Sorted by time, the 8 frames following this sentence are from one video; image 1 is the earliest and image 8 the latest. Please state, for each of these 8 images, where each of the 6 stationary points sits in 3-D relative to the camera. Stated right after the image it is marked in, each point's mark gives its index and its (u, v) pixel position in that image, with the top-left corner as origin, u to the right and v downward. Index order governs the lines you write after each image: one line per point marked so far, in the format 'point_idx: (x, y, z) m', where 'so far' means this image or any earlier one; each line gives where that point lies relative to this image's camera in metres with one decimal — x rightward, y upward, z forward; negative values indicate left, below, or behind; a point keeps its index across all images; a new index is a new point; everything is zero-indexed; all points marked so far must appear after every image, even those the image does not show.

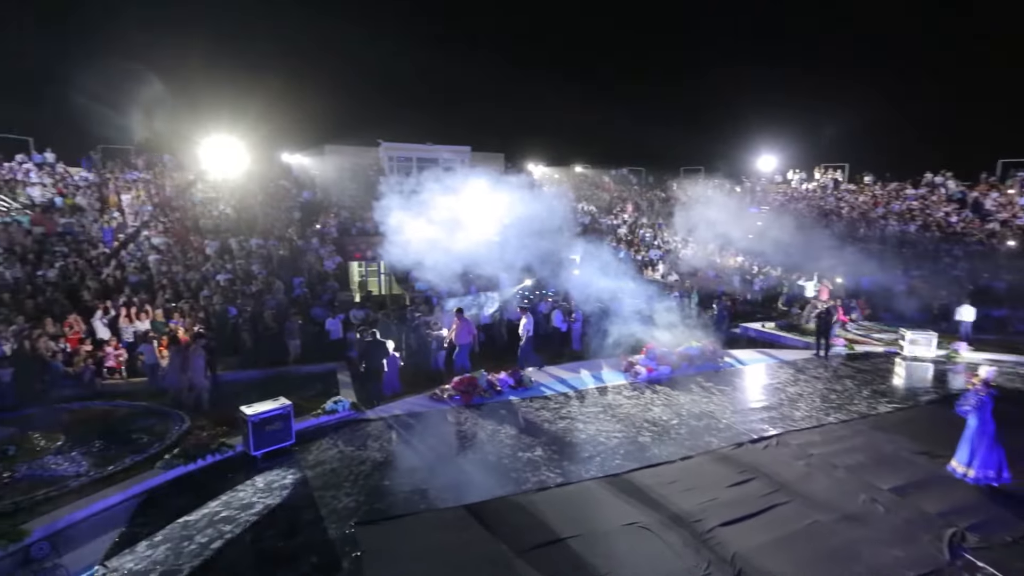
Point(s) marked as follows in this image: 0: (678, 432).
0: (+2.9, -2.5, +9.0) m
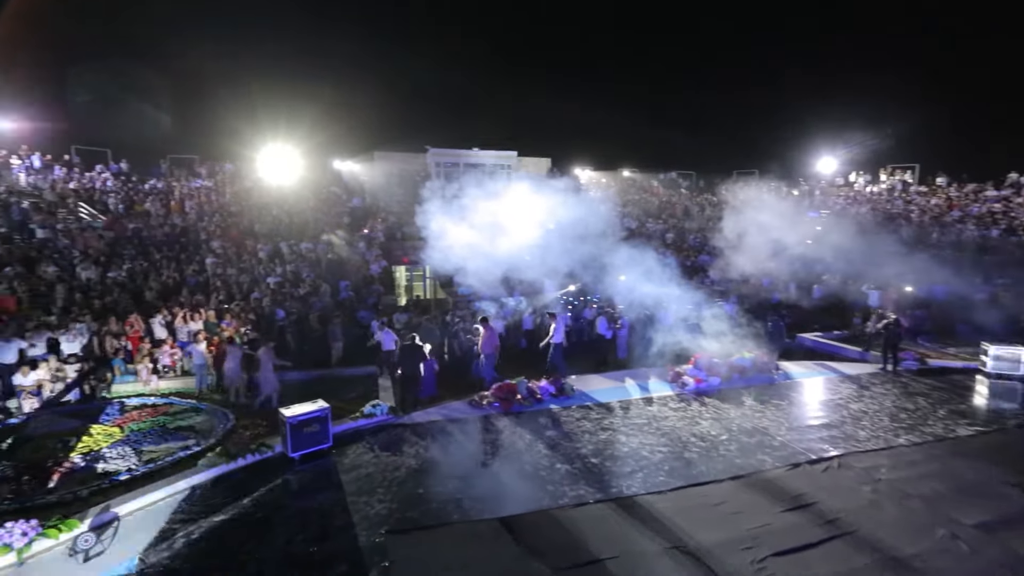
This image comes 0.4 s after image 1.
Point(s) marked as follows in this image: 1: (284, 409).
0: (+3.5, -2.6, +8.5) m
1: (-3.7, -2.0, +8.4) m
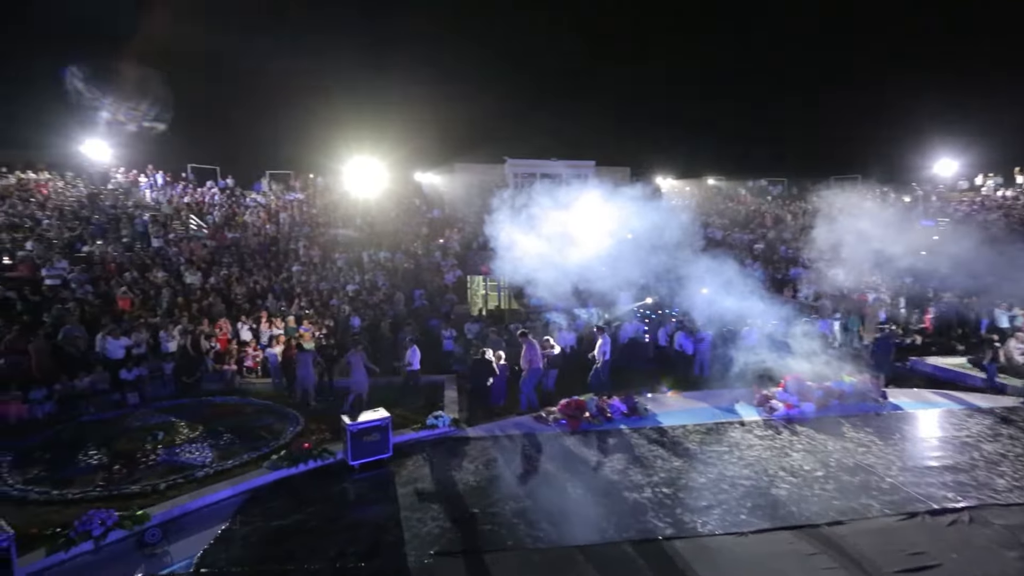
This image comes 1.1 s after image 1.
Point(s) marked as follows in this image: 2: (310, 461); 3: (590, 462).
0: (+4.5, -2.8, +7.4) m
1: (-2.7, -2.1, +8.4) m
2: (-3.2, -2.7, +8.1) m
3: (+1.3, -2.8, +8.5) m
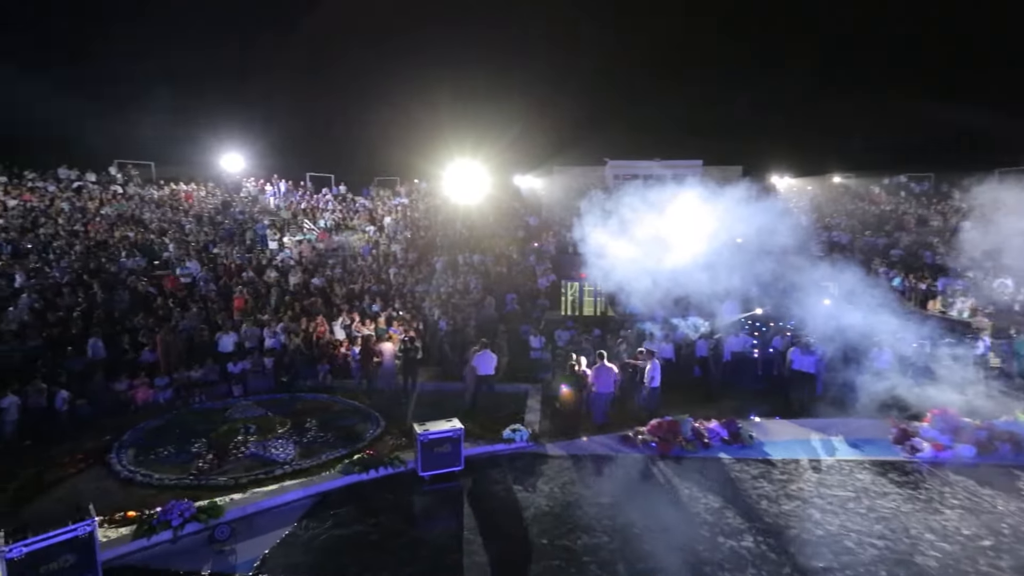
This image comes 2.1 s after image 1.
0: (+5.3, -3.0, +5.8) m
1: (-1.5, -2.1, +8.1) m
2: (-2.0, -2.8, +8.0) m
3: (+2.4, -3.0, +7.5) m
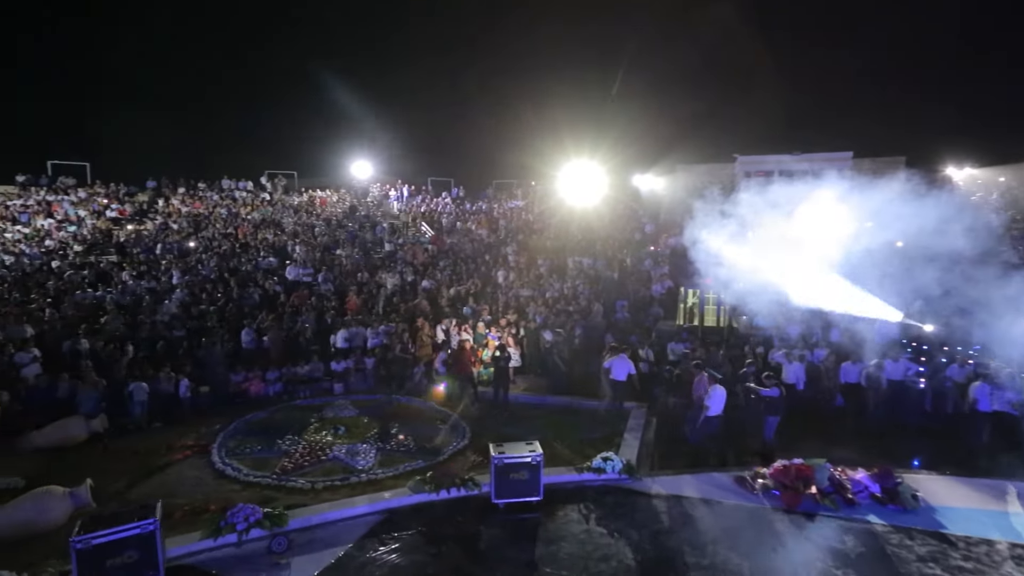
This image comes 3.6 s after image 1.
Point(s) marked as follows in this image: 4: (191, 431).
0: (+5.8, -3.2, +3.6) m
1: (-0.2, -2.2, +7.3) m
2: (-0.8, -2.8, +7.3) m
3: (+3.3, -3.1, +5.8) m
4: (-6.4, -2.9, +10.4) m
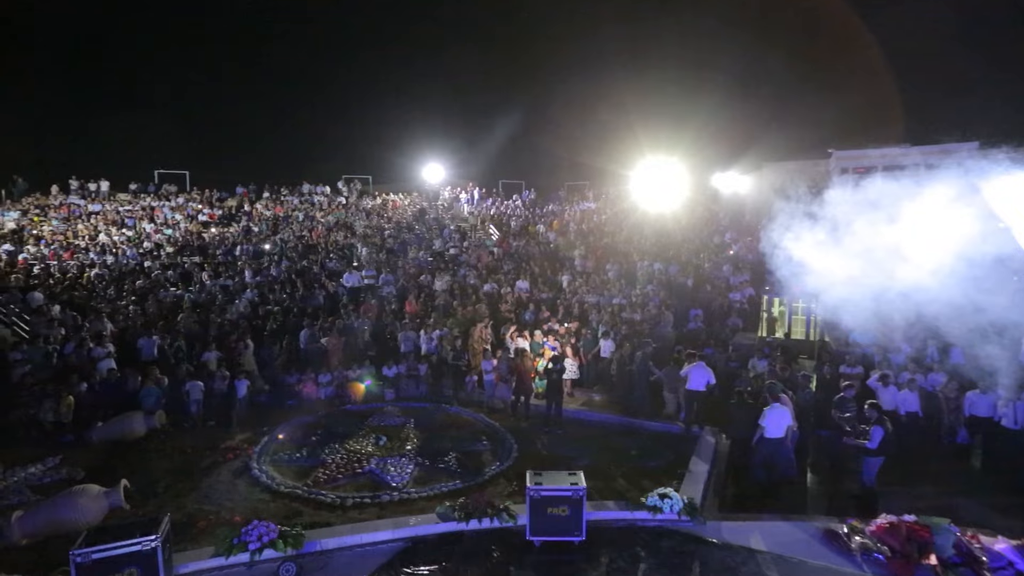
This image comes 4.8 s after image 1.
0: (+5.7, -3.4, +1.9) m
1: (+0.2, -2.3, +6.5) m
2: (-0.3, -2.9, +6.5) m
3: (+3.6, -3.3, +4.5) m
4: (-5.4, -2.9, +10.4) m
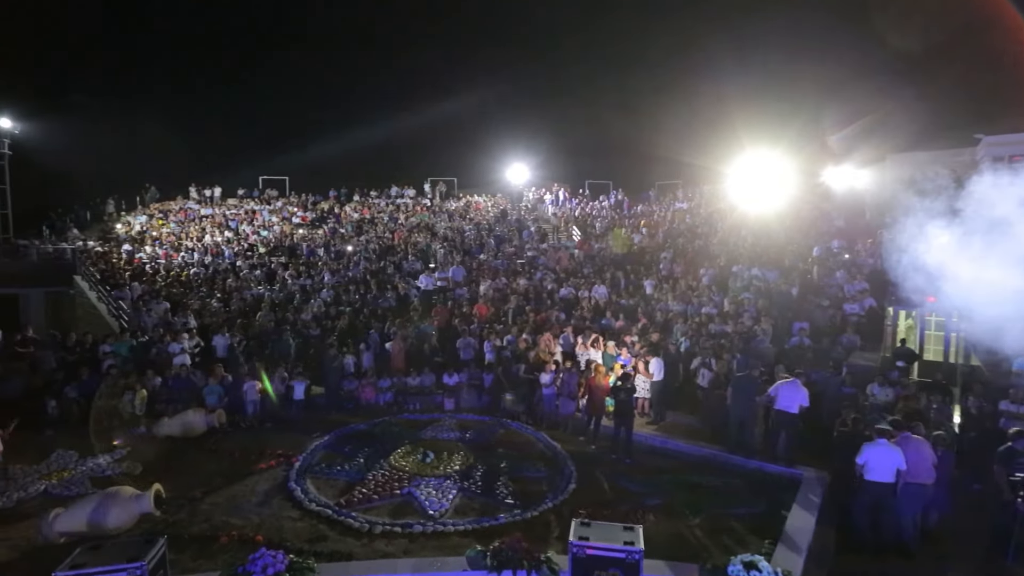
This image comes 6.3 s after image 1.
0: (+5.2, -3.5, -0.2) m
1: (+0.7, -2.4, +5.3) m
2: (+0.1, -3.0, +5.4) m
3: (+3.6, -3.4, +2.7) m
4: (-4.3, -2.9, +10.1) m
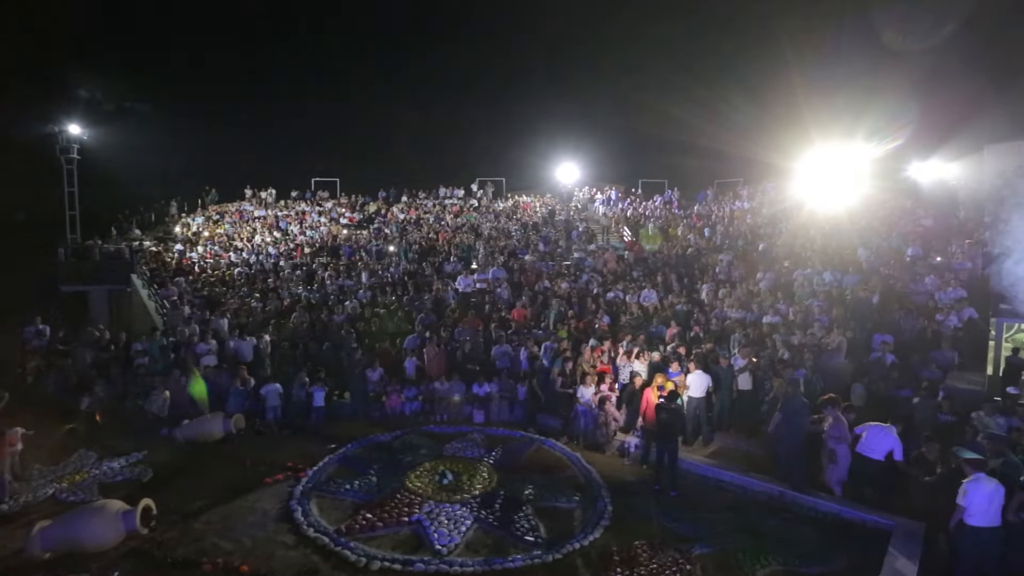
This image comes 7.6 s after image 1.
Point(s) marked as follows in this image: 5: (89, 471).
0: (+4.7, -3.6, -1.7) m
1: (+0.7, -2.4, +4.2) m
2: (+0.1, -3.0, +4.4) m
3: (+3.4, -3.4, +1.4) m
4: (-3.7, -2.9, +9.5) m
5: (-7.1, -3.1, +8.8) m
